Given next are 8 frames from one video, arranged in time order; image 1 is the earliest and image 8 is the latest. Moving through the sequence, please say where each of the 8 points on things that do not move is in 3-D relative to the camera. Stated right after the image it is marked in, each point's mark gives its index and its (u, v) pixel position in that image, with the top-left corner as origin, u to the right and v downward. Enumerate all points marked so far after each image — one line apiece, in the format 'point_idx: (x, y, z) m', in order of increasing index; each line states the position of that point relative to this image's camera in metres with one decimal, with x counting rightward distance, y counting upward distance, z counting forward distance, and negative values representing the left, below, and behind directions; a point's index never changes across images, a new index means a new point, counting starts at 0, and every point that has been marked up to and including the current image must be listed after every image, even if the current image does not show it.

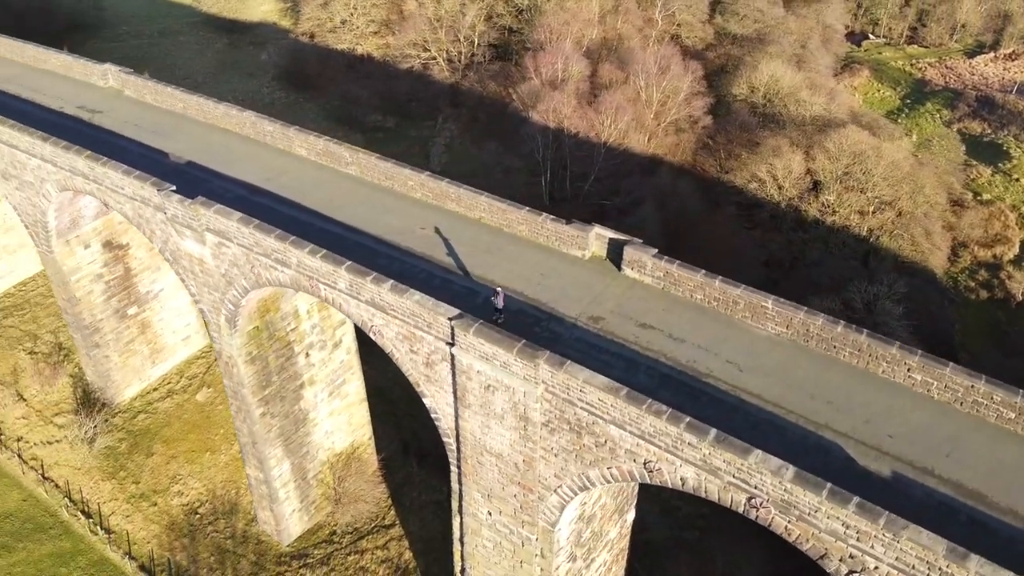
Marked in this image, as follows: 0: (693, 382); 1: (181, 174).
0: (+2.1, -1.1, +10.1) m
1: (-5.3, +1.8, +13.7) m
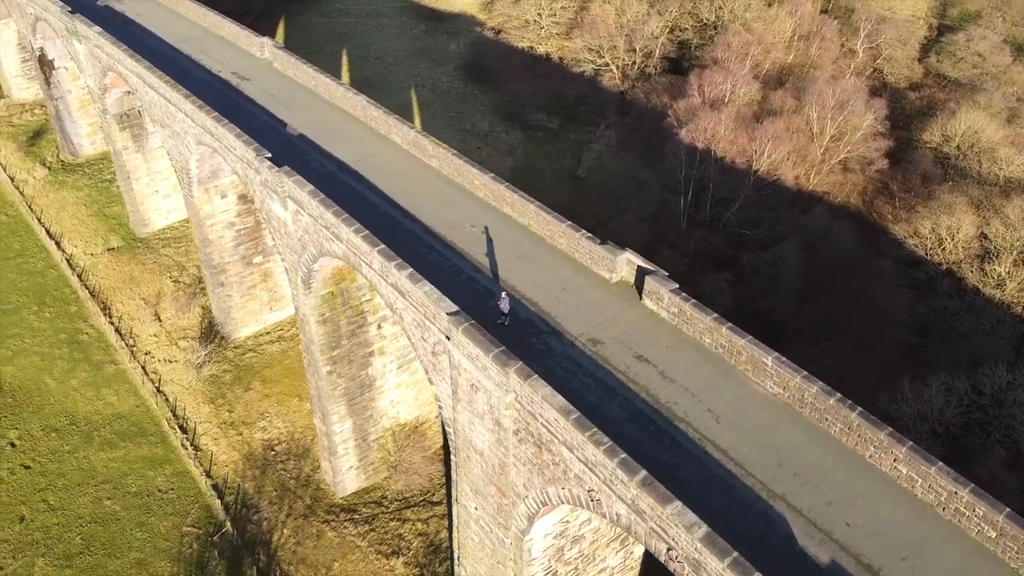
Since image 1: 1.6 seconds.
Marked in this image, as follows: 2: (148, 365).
0: (+1.8, -1.6, +9.9) m
1: (-4.0, +2.5, +15.1) m
2: (-8.5, -1.8, +19.8) m
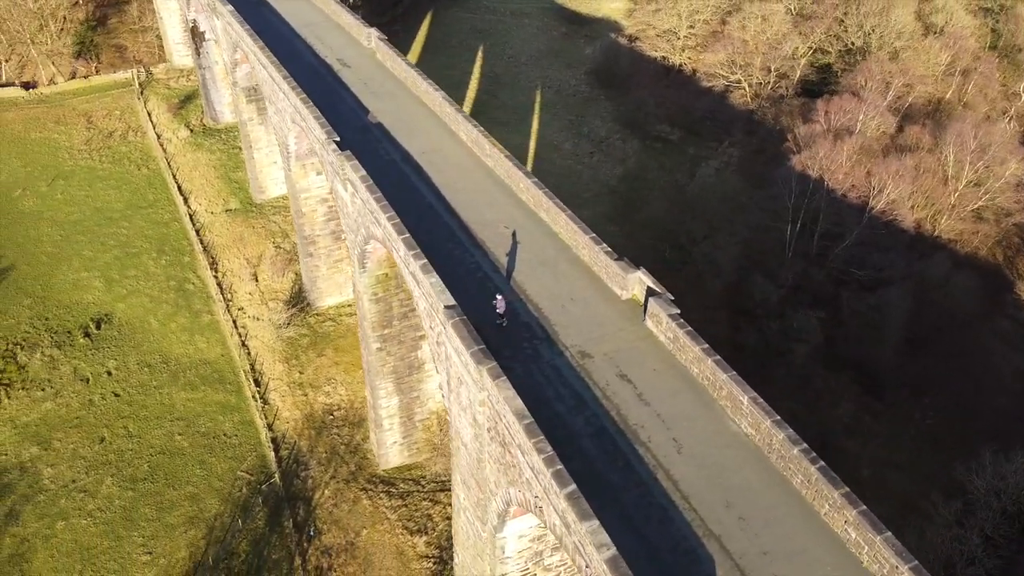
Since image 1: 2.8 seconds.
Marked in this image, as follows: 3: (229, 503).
0: (+1.3, -1.8, +9.9) m
1: (-2.8, +3.0, +16.0) m
2: (-6.9, -0.8, +21.5) m
3: (-5.9, -4.5, +17.9) m
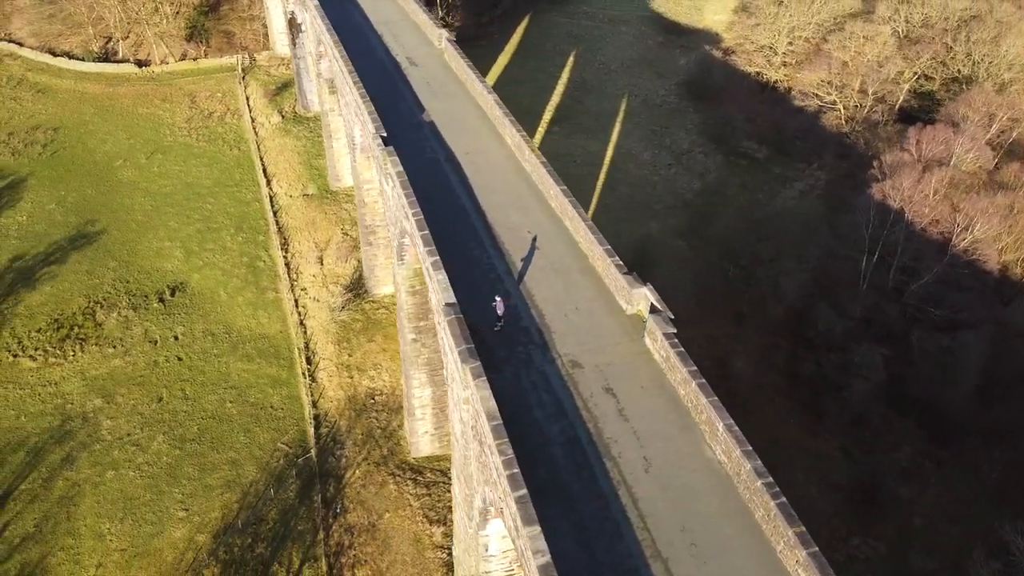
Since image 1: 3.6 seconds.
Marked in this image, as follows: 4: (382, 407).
0: (+1.0, -2.0, +10.0) m
1: (-1.9, +3.1, +16.5) m
2: (-5.6, -0.3, +22.5) m
3: (-5.5, -4.1, +18.8) m
4: (-3.1, -2.8, +19.9) m
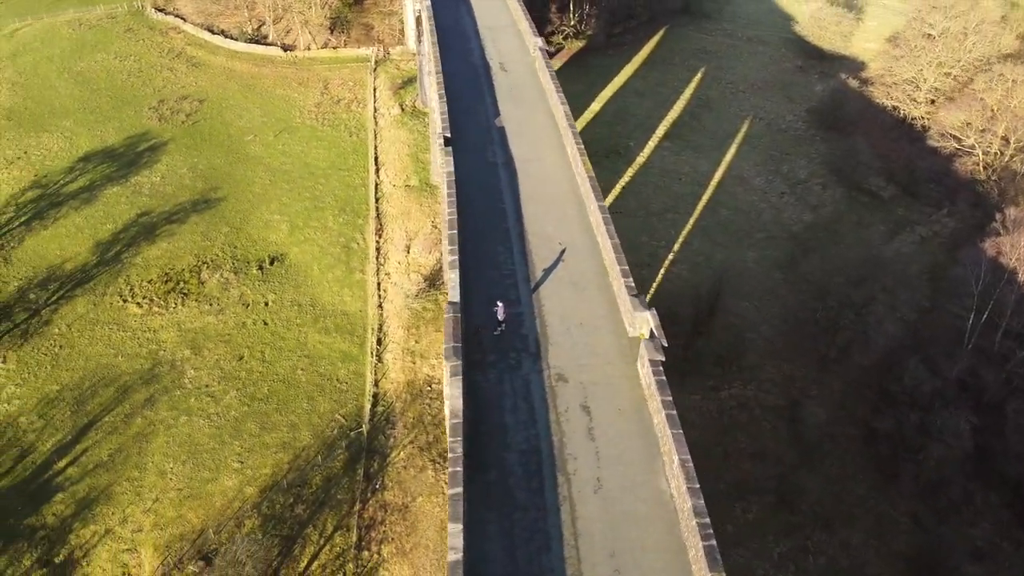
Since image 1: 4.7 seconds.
0: (+0.4, -2.1, +10.1) m
1: (-0.6, +3.1, +17.0) m
2: (-3.6, +0.1, +23.6) m
3: (-4.6, -3.6, +19.9) m
4: (-1.9, -2.6, +20.6) m
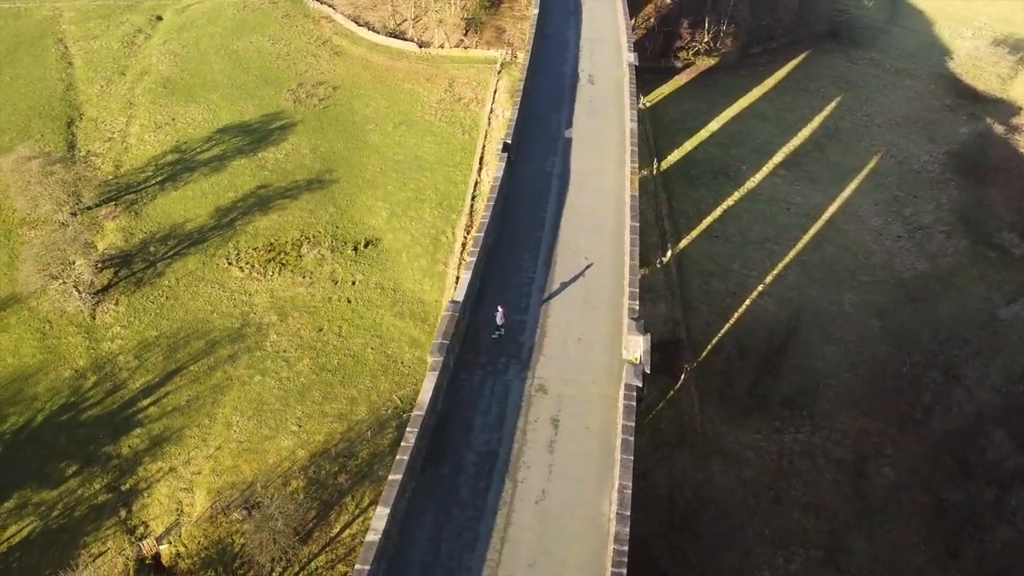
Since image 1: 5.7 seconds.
0: (-0.2, -2.3, +10.4) m
1: (+0.8, +3.0, +17.3) m
2: (-1.4, +0.3, +24.4) m
3: (-3.4, -3.2, +20.9) m
4: (-0.6, -2.6, +21.1) m
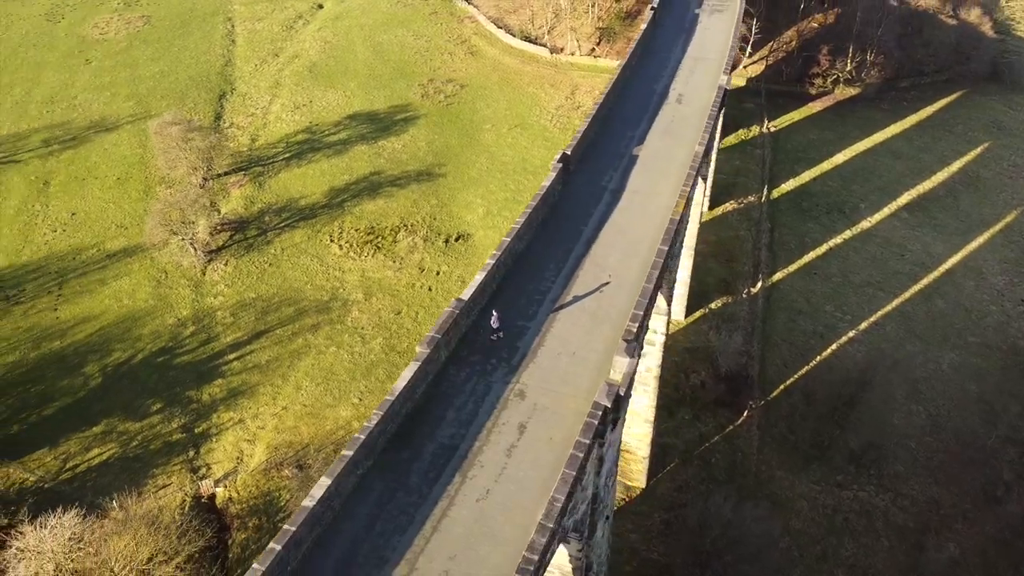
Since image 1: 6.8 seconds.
0: (-0.8, -2.3, +10.8) m
1: (+2.2, +2.7, +17.4) m
2: (+1.0, +0.2, +24.8) m
3: (-2.1, -2.9, +21.8) m
4: (+0.8, -2.7, +21.4) m
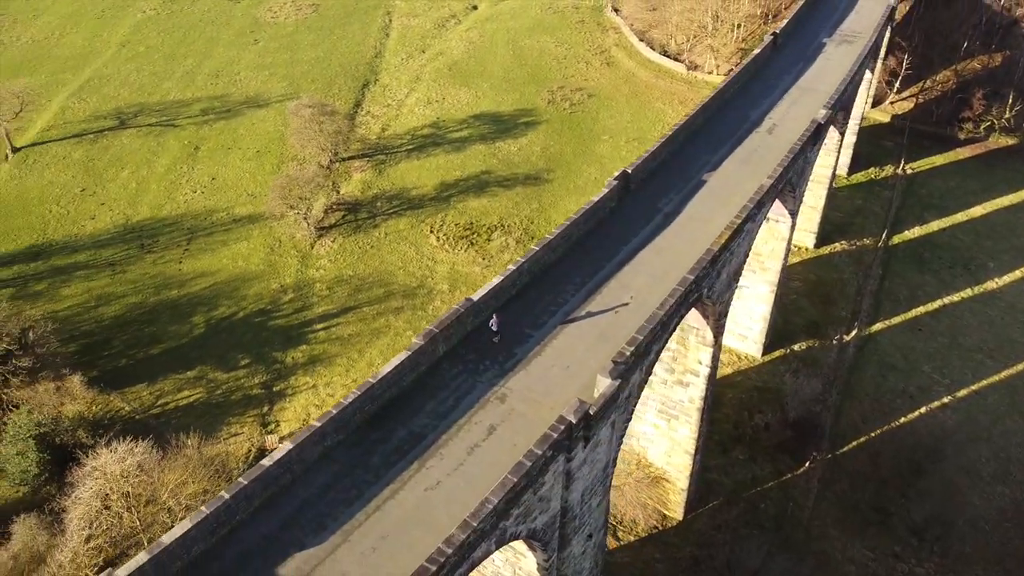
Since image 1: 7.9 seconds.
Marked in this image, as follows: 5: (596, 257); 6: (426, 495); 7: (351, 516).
0: (-1.3, -2.2, +11.3) m
1: (+3.5, +2.2, +17.2) m
2: (+3.4, -0.3, +24.7) m
3: (-0.6, -2.9, +22.4) m
4: (+2.2, -3.1, +21.4) m
5: (+1.5, +0.6, +15.1) m
6: (-1.1, -2.6, +10.8) m
7: (-2.0, -2.8, +10.5) m
